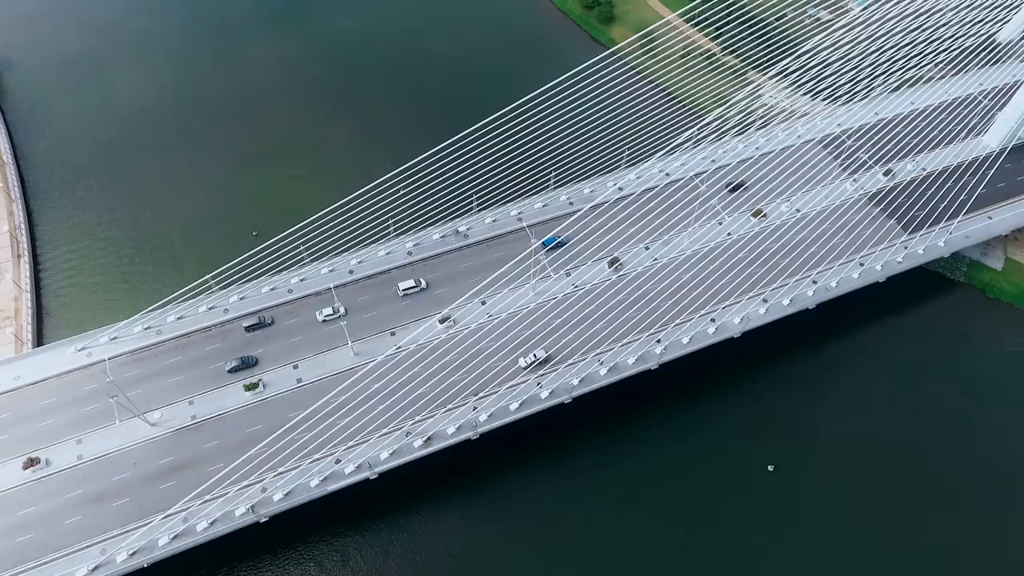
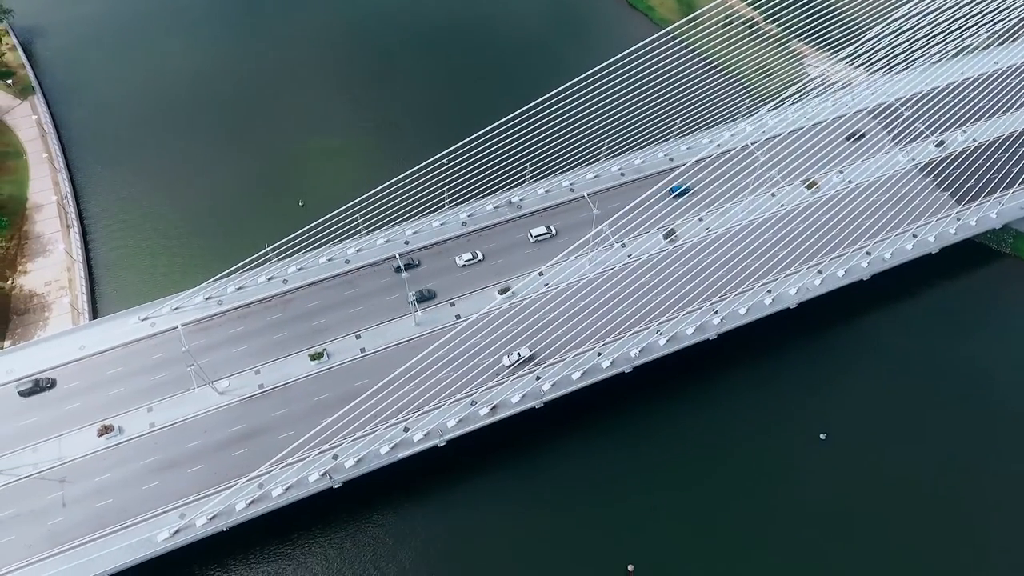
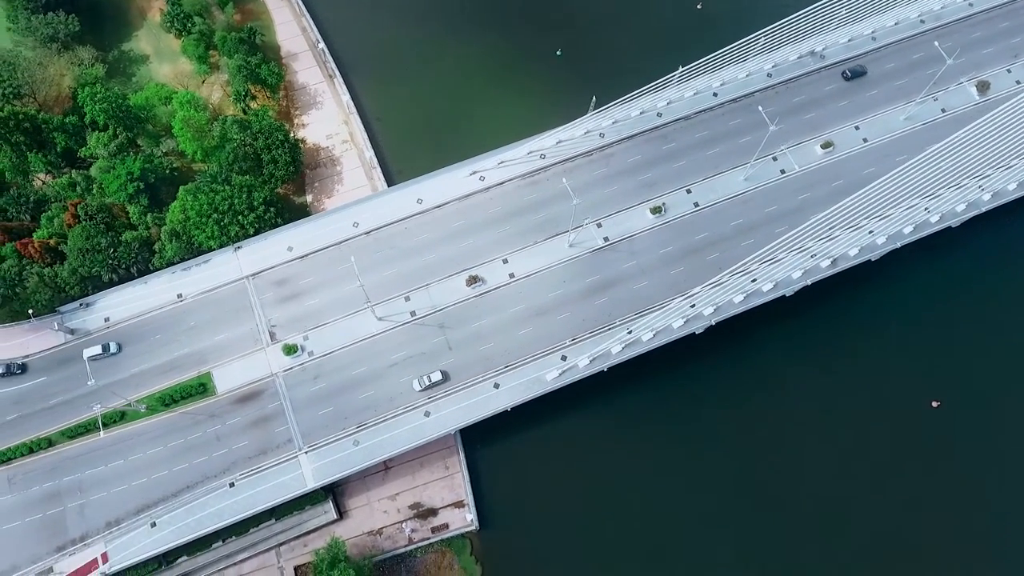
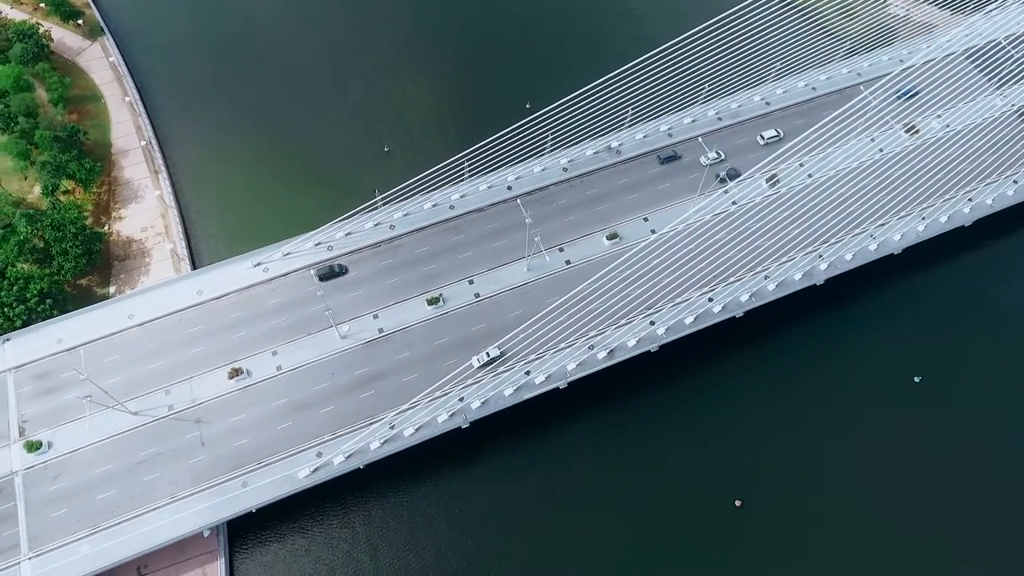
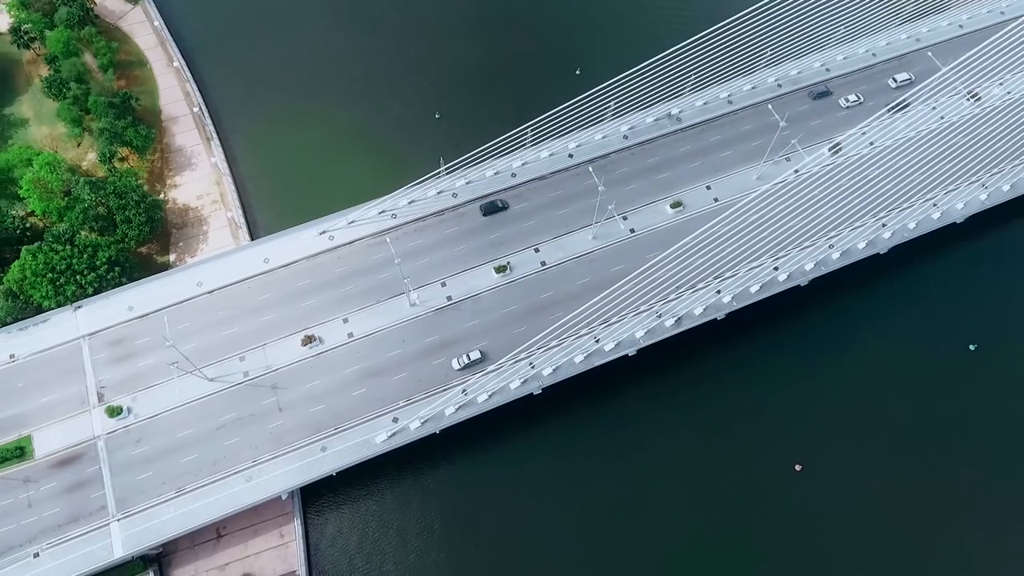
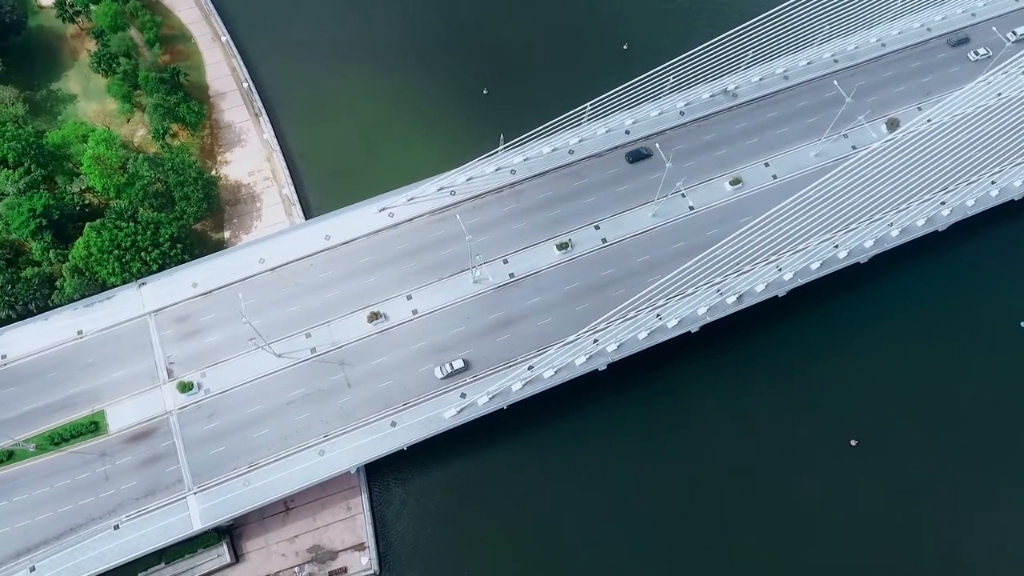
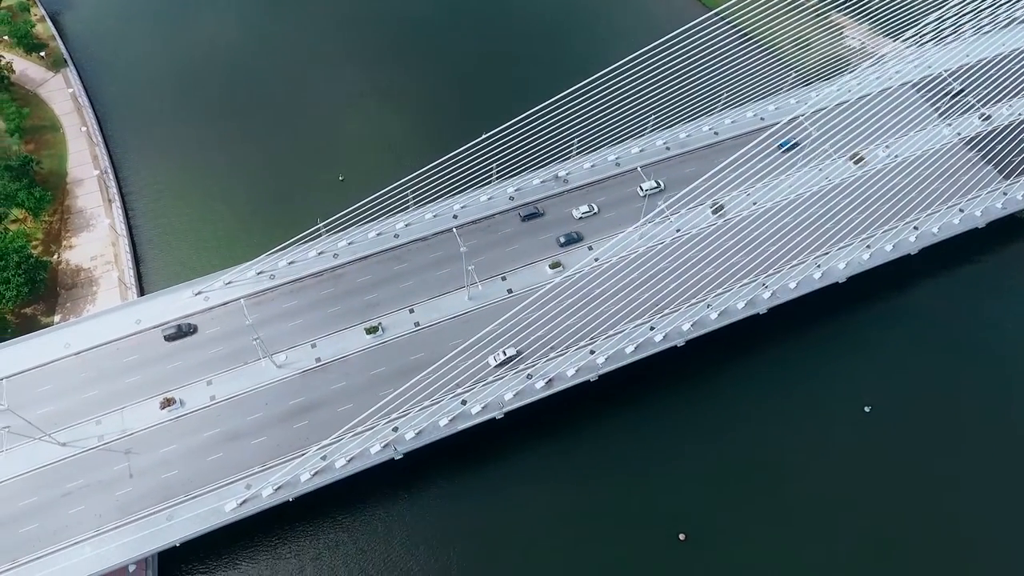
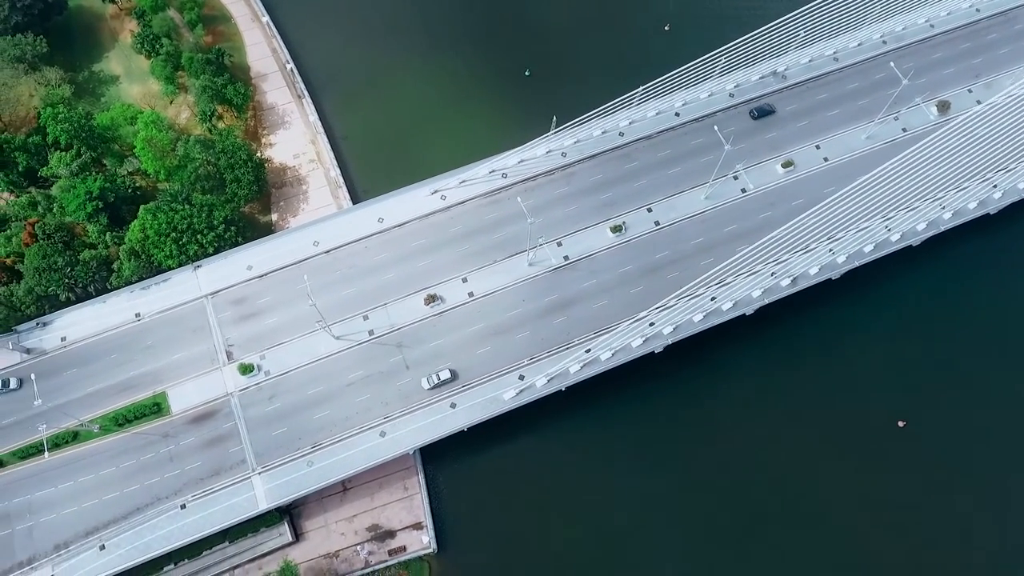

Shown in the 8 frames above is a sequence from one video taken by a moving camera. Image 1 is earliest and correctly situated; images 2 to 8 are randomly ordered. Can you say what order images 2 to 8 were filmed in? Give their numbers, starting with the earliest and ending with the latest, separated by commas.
2, 7, 4, 5, 6, 8, 3
